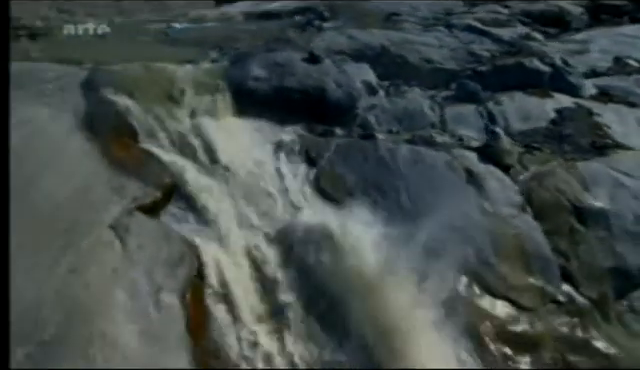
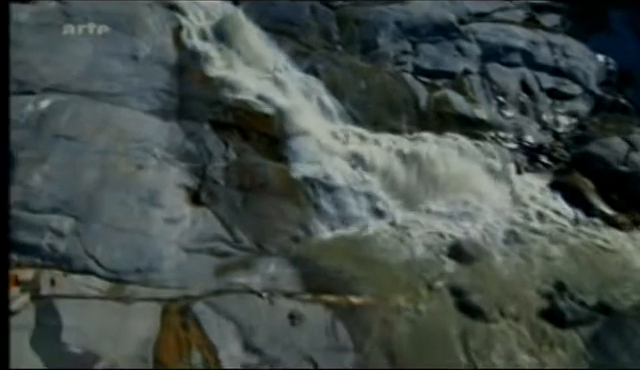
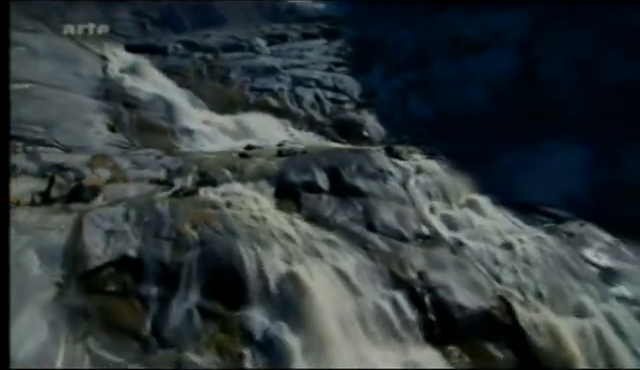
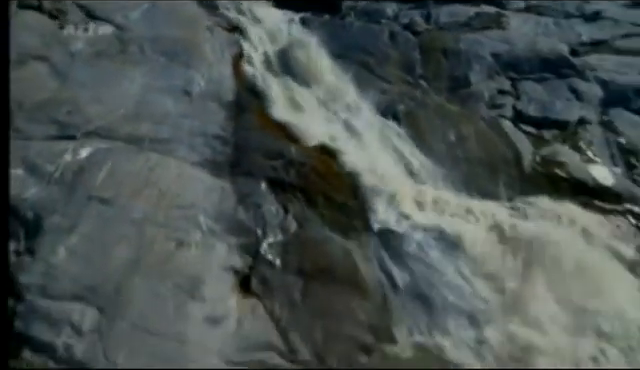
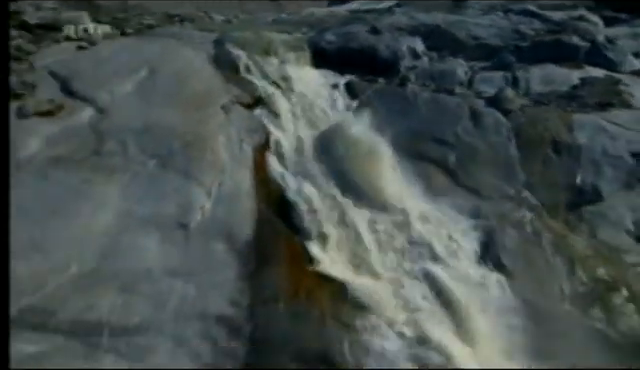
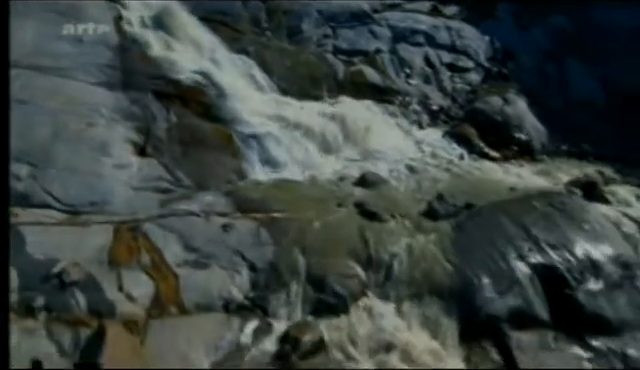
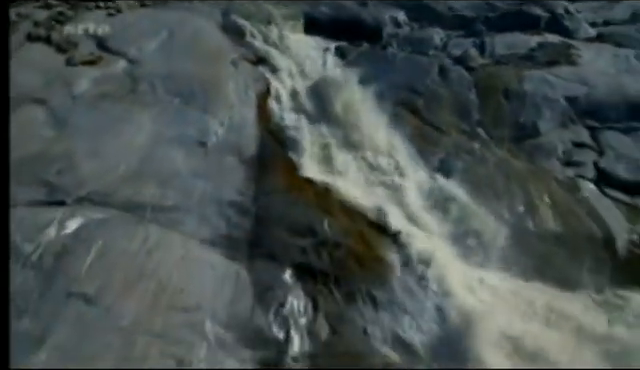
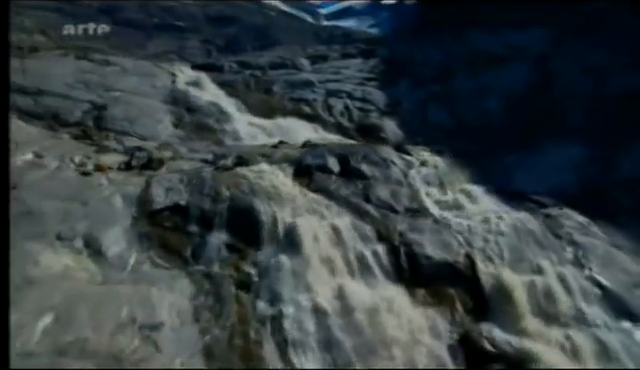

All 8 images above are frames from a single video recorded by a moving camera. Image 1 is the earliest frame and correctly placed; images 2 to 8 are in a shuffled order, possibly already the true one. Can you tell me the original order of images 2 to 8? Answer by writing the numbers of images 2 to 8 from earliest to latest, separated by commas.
5, 7, 4, 2, 6, 3, 8
